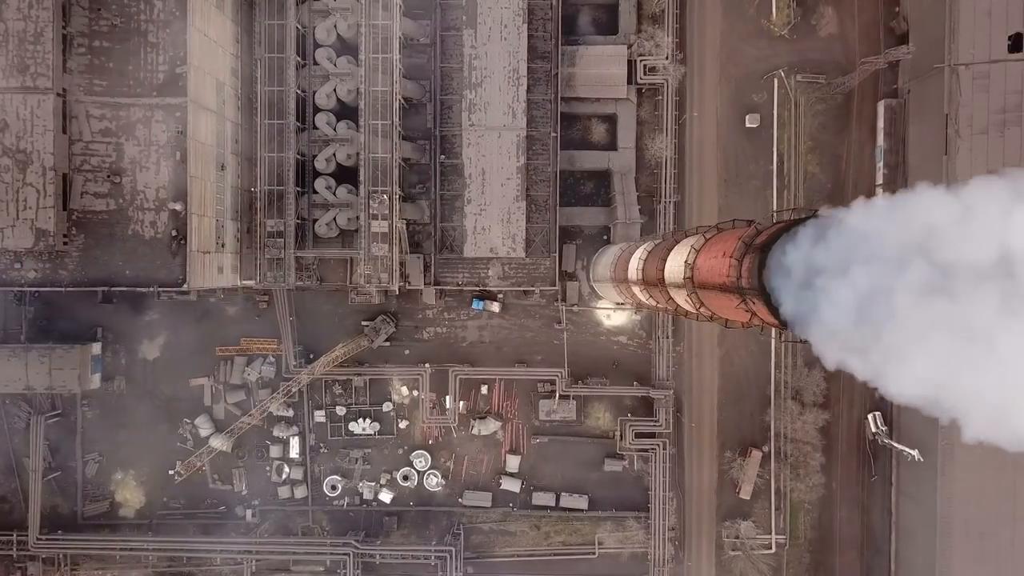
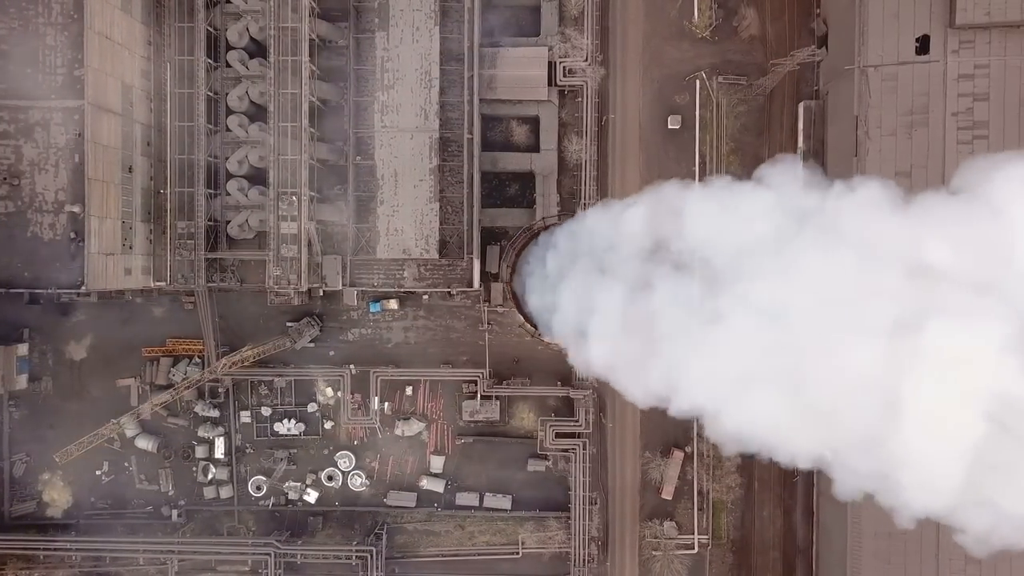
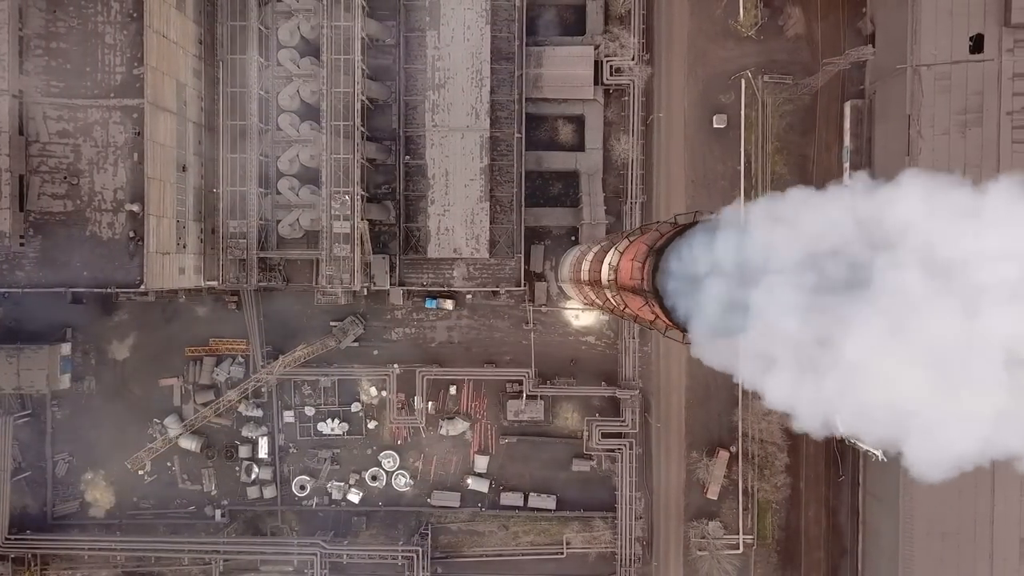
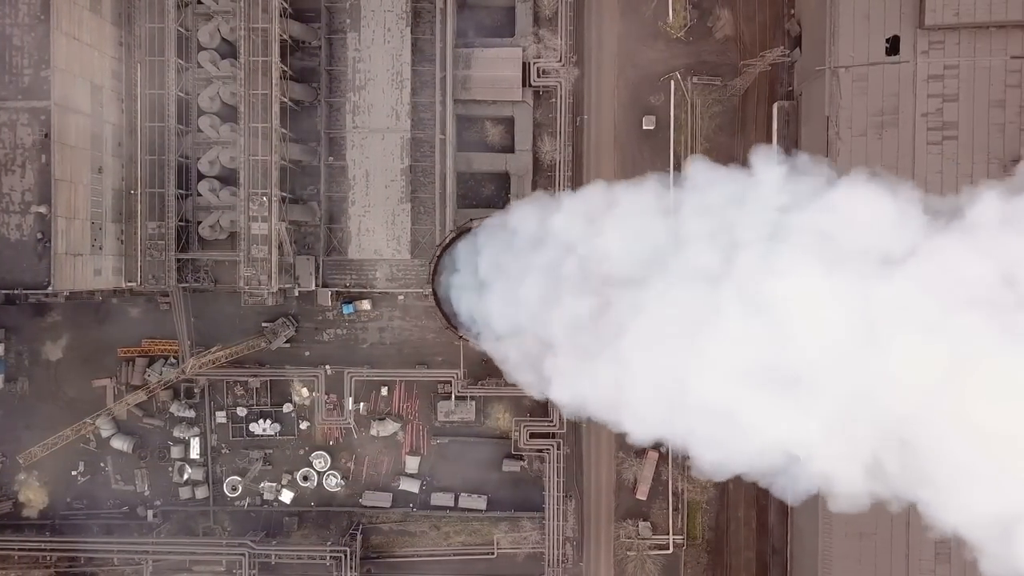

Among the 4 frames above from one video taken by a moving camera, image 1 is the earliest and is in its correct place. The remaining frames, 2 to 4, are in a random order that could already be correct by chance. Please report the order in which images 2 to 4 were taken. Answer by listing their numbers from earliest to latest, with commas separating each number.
3, 2, 4
